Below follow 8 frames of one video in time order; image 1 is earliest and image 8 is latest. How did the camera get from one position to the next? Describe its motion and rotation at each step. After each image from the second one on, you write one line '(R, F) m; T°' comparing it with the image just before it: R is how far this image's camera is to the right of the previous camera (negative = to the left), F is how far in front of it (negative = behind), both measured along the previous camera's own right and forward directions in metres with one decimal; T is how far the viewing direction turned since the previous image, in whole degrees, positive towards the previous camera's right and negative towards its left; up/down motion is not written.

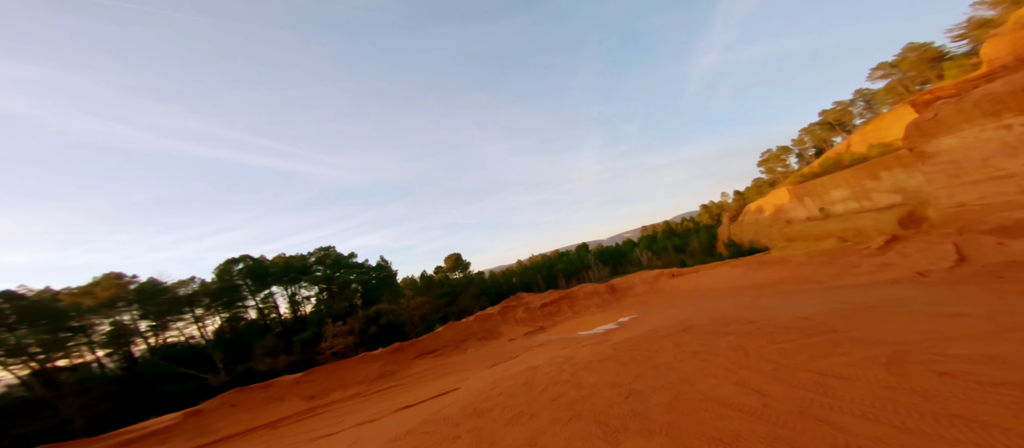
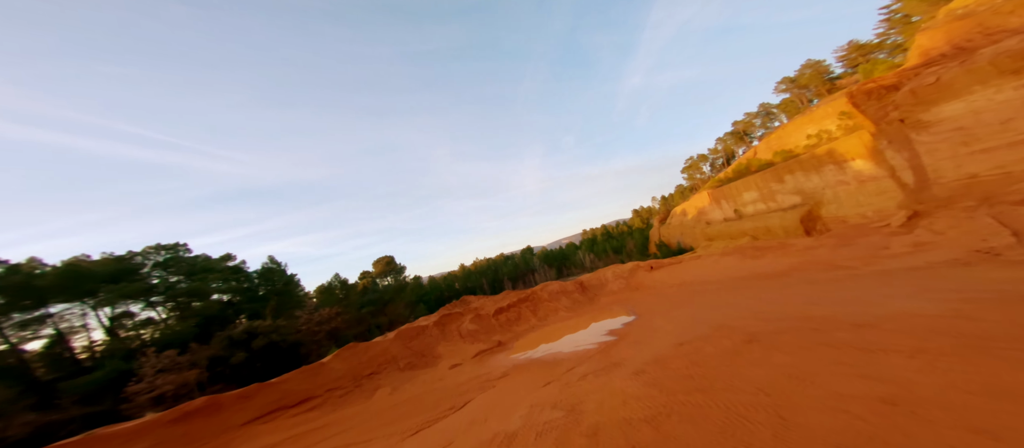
(-0.1, +1.8) m; +10°
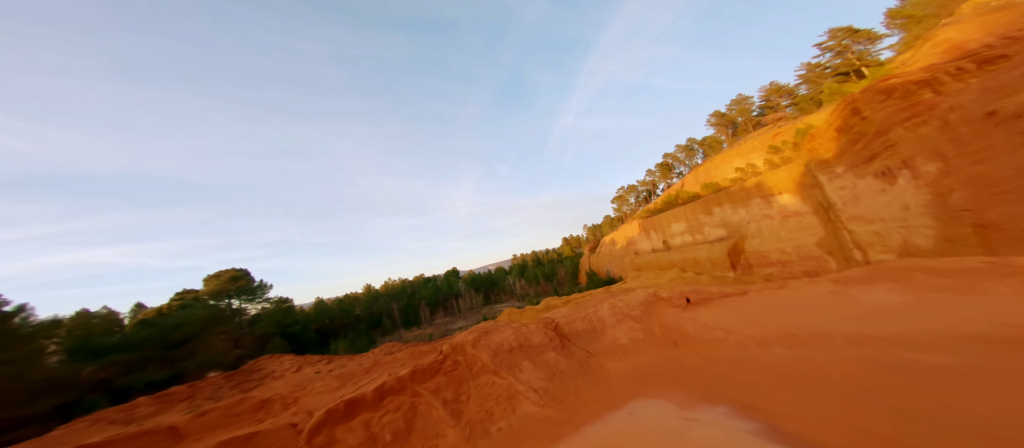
(+0.2, +3.5) m; +13°
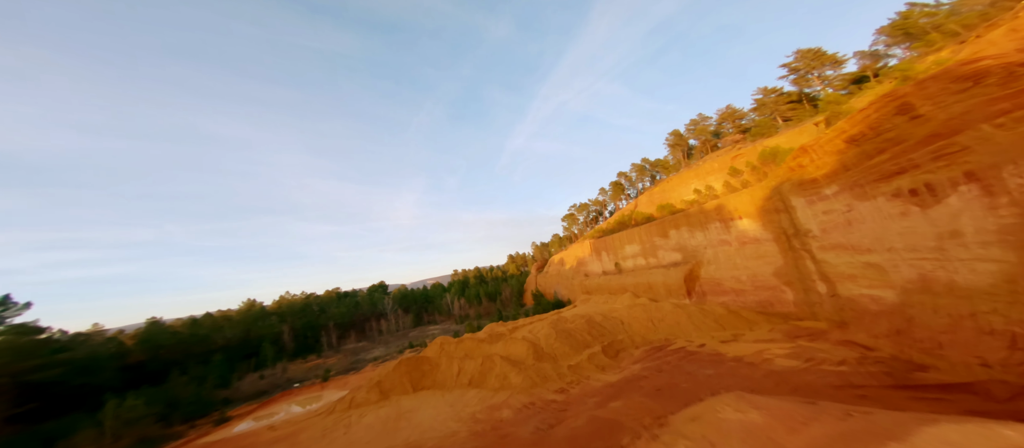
(+0.1, +3.1) m; +10°
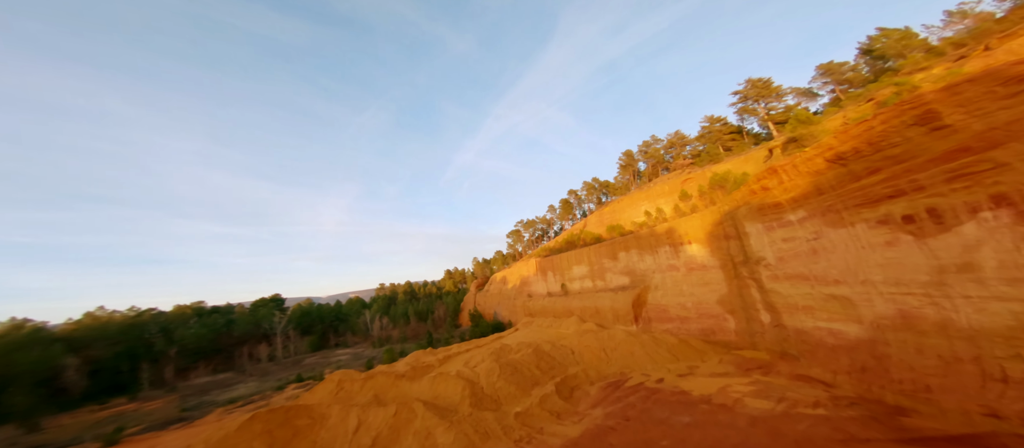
(-0.1, +2.2) m; +10°
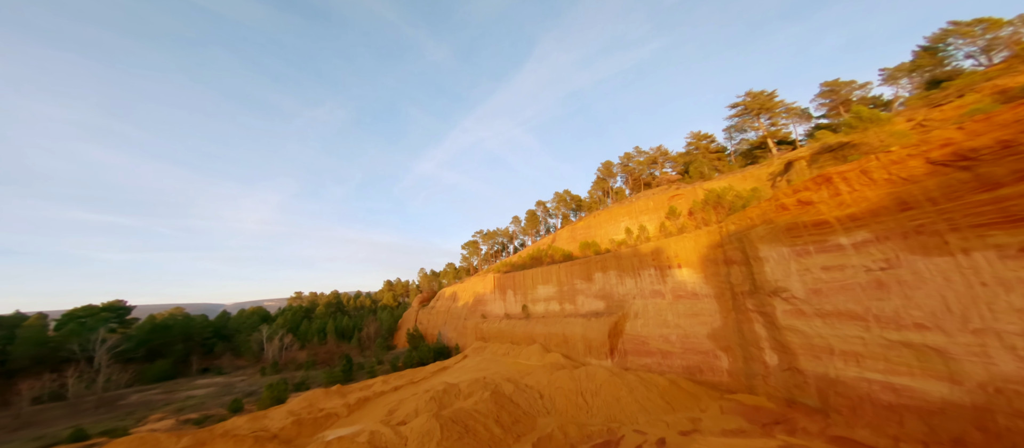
(-0.3, +3.2) m; +8°
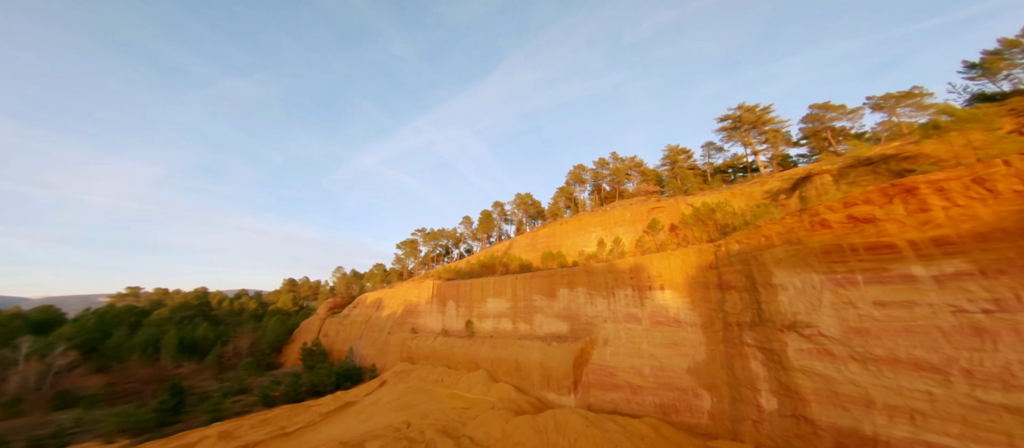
(-0.6, +3.0) m; +11°
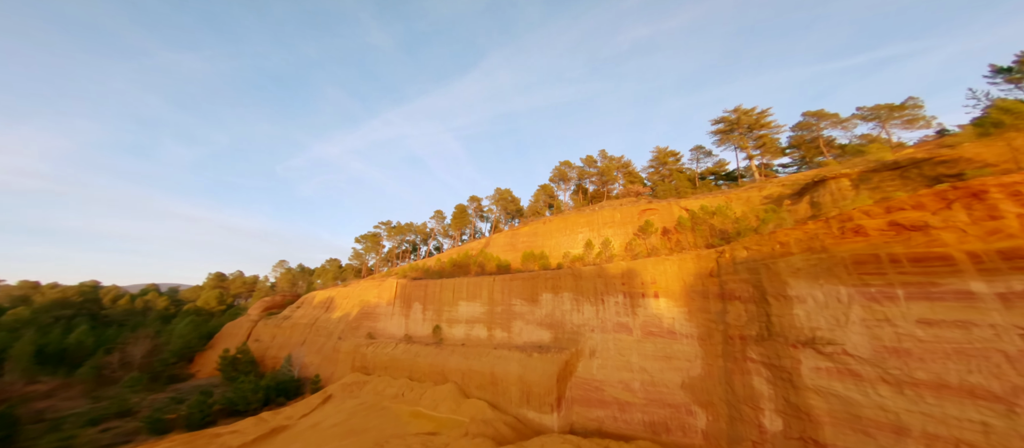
(-0.6, +1.5) m; +6°
